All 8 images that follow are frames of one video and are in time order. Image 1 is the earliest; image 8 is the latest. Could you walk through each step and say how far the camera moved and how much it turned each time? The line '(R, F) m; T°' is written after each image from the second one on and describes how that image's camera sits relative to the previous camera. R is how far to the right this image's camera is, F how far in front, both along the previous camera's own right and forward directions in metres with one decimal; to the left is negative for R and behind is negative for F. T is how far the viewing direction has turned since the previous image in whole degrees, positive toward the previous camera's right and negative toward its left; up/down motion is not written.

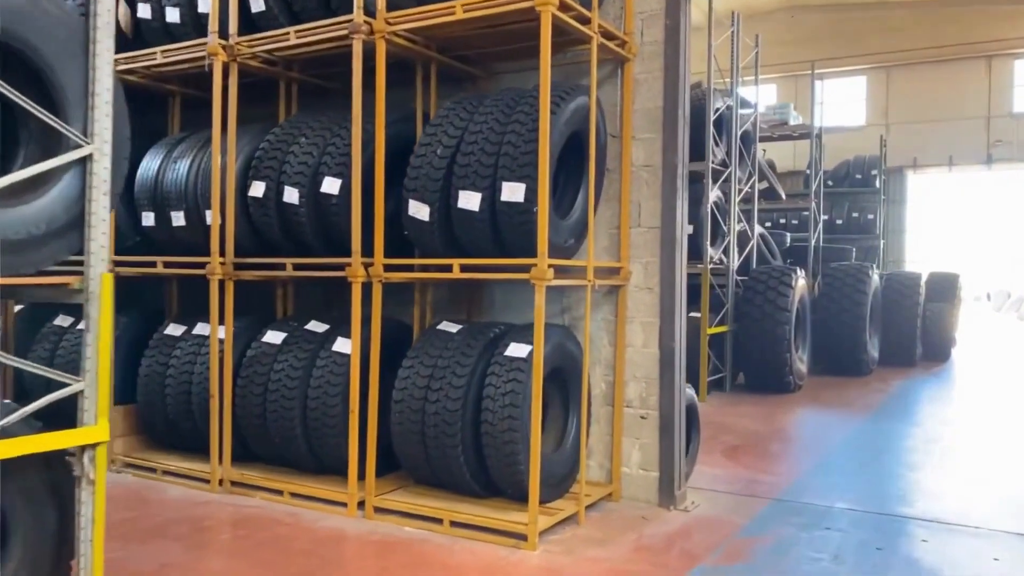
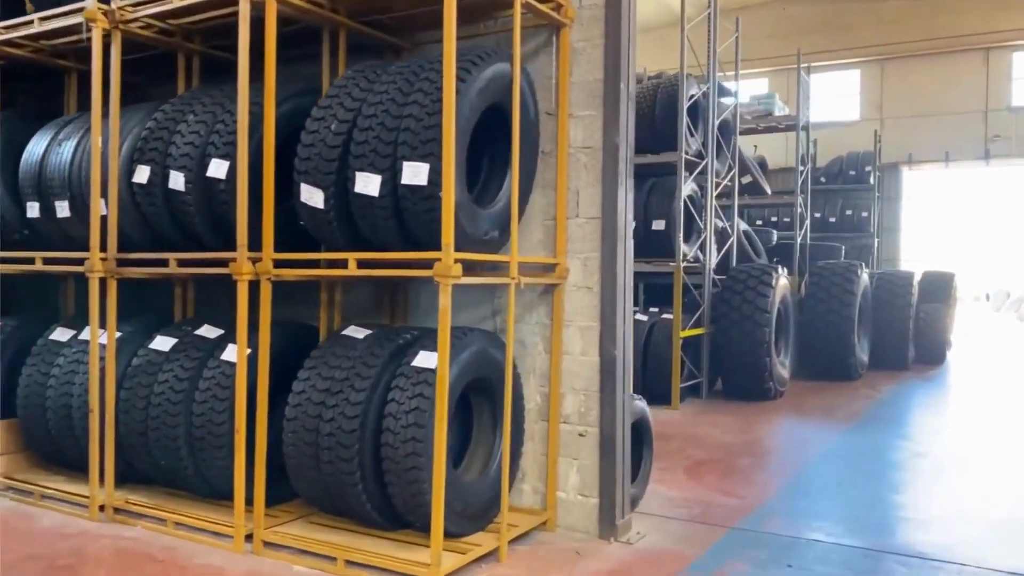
(+0.3, +0.5) m; 0°
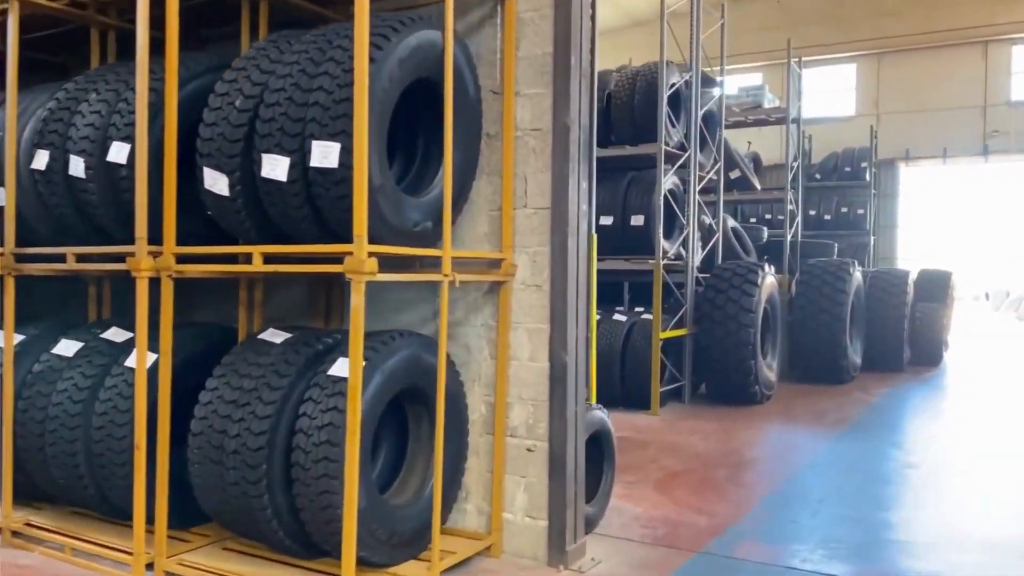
(+0.2, +0.3) m; 0°
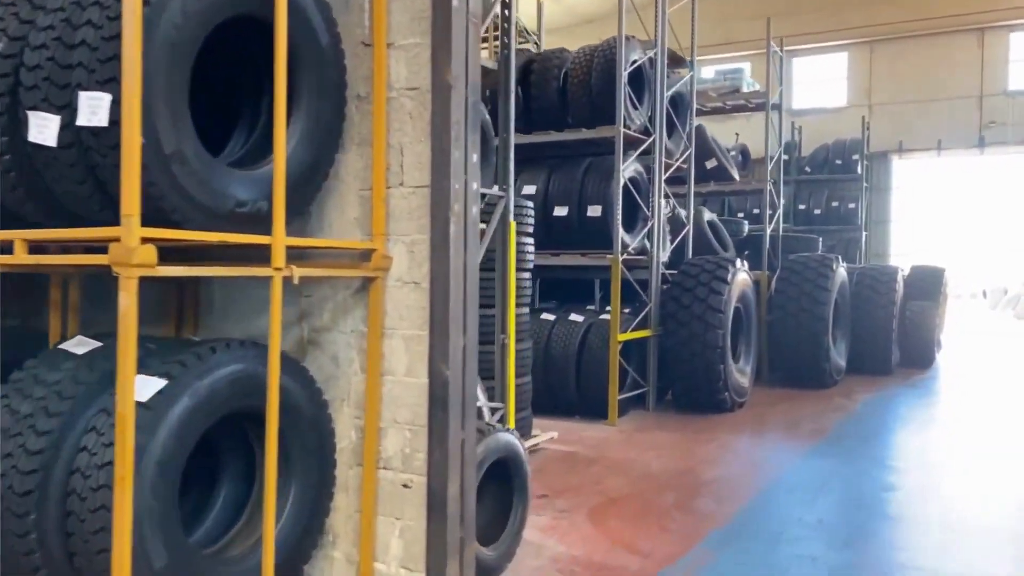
(+0.4, +0.6) m; 0°
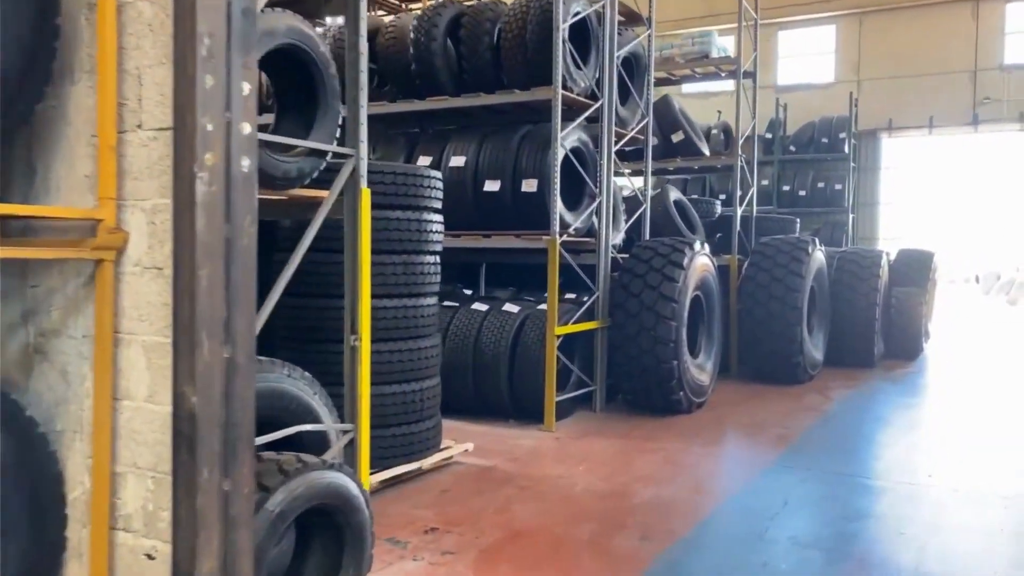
(+0.4, +0.7) m; 0°
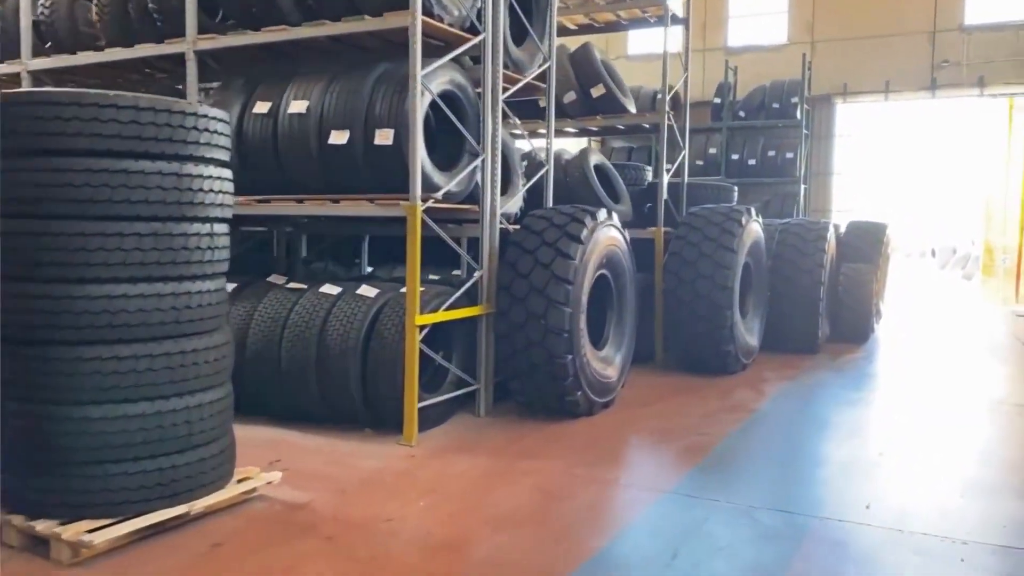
(+0.5, +0.9) m; +2°
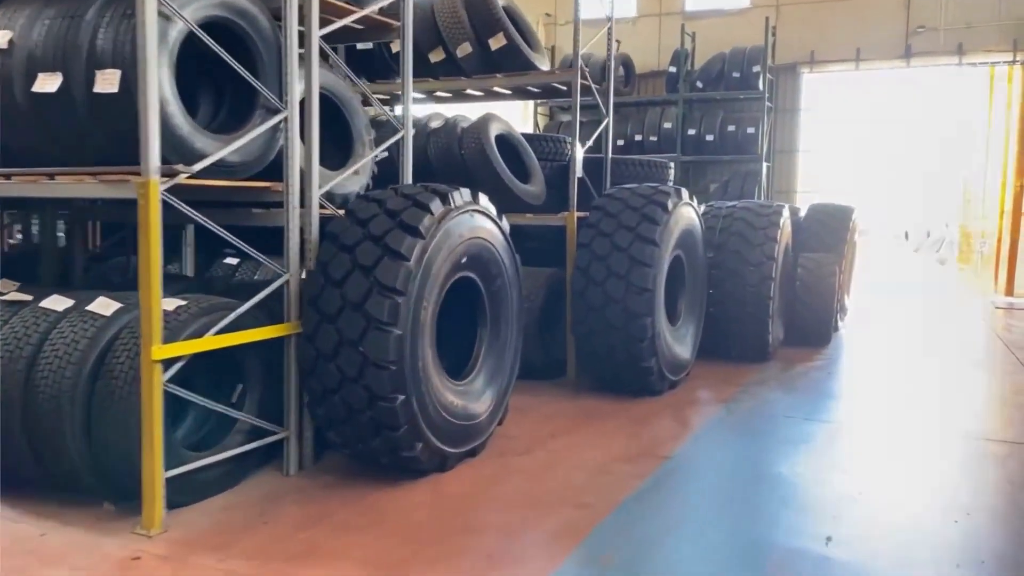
(+0.6, +1.2) m; +2°
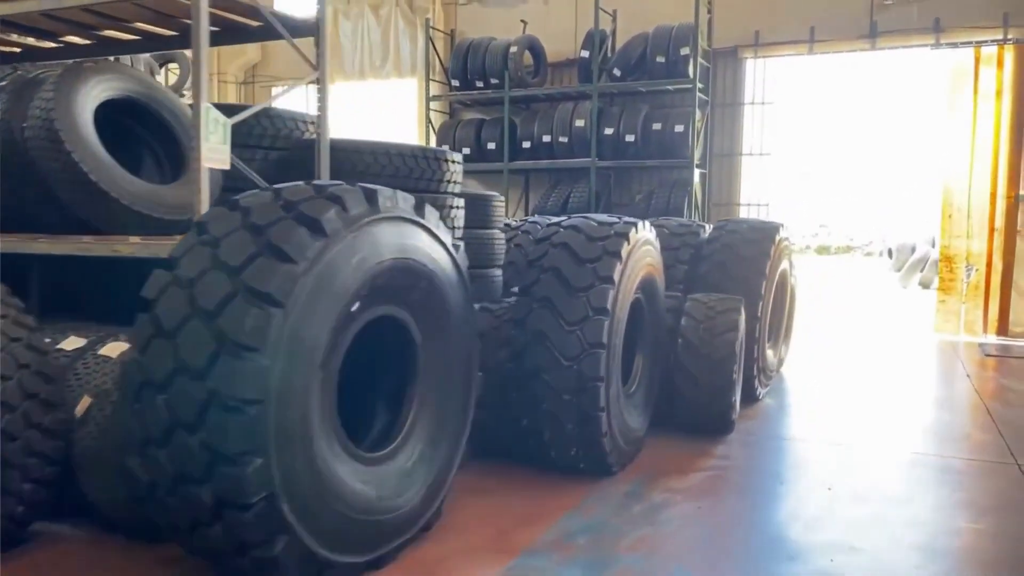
(+1.4, +2.3) m; +1°
